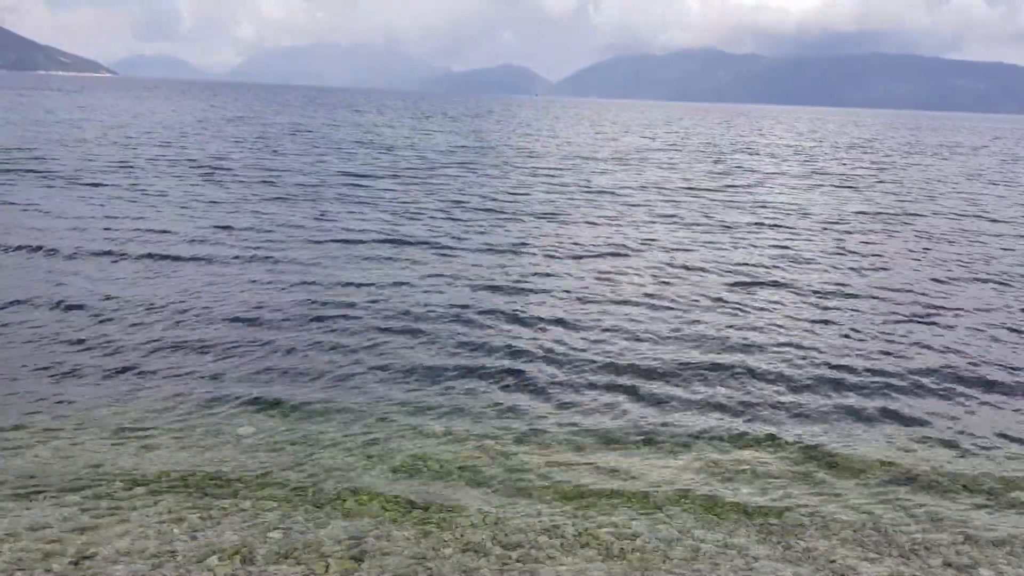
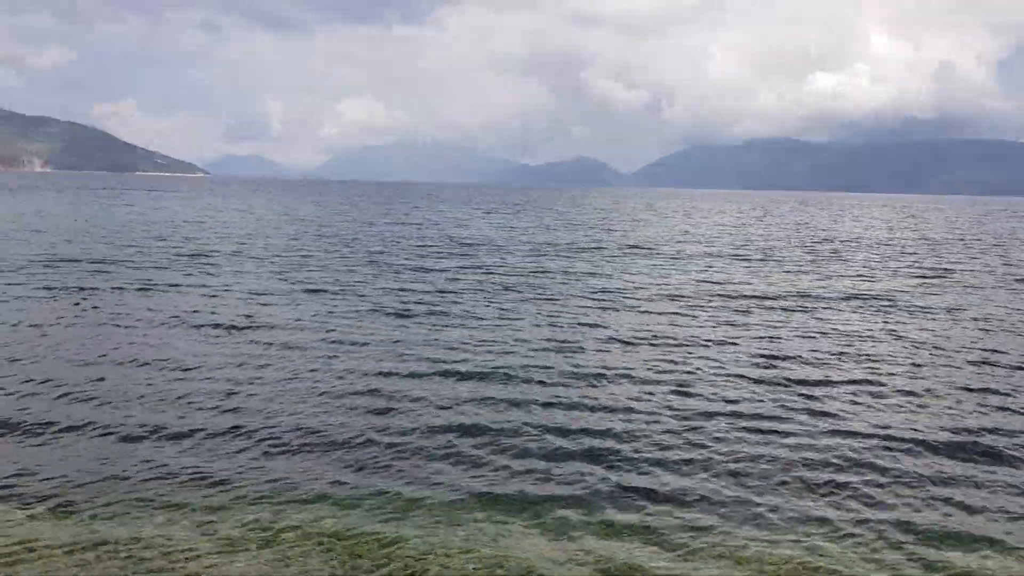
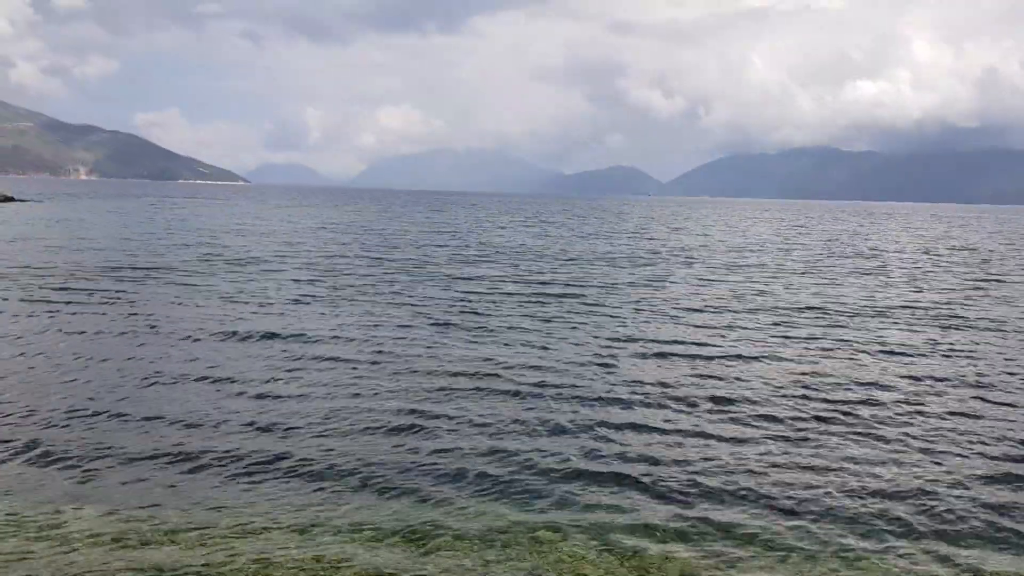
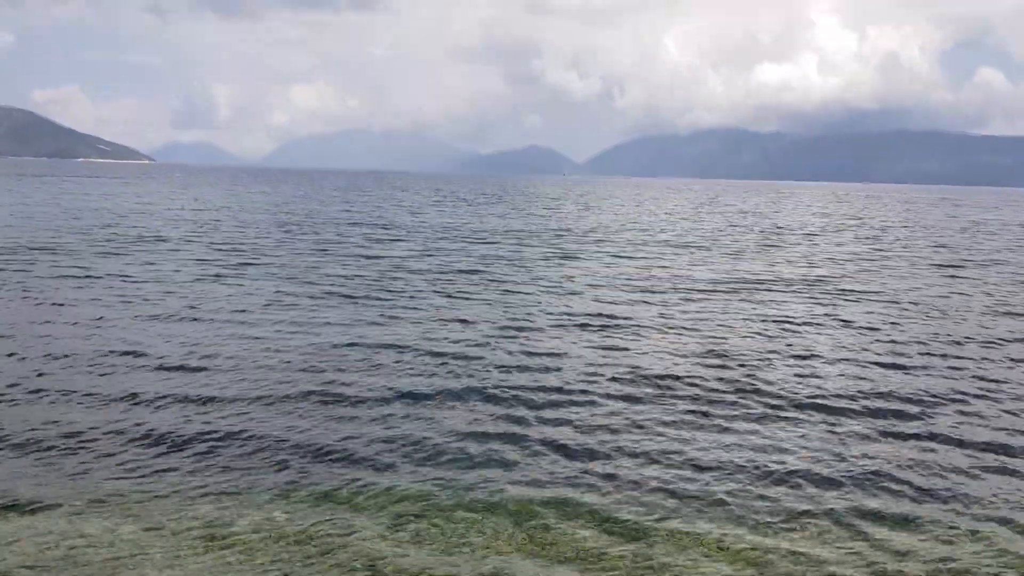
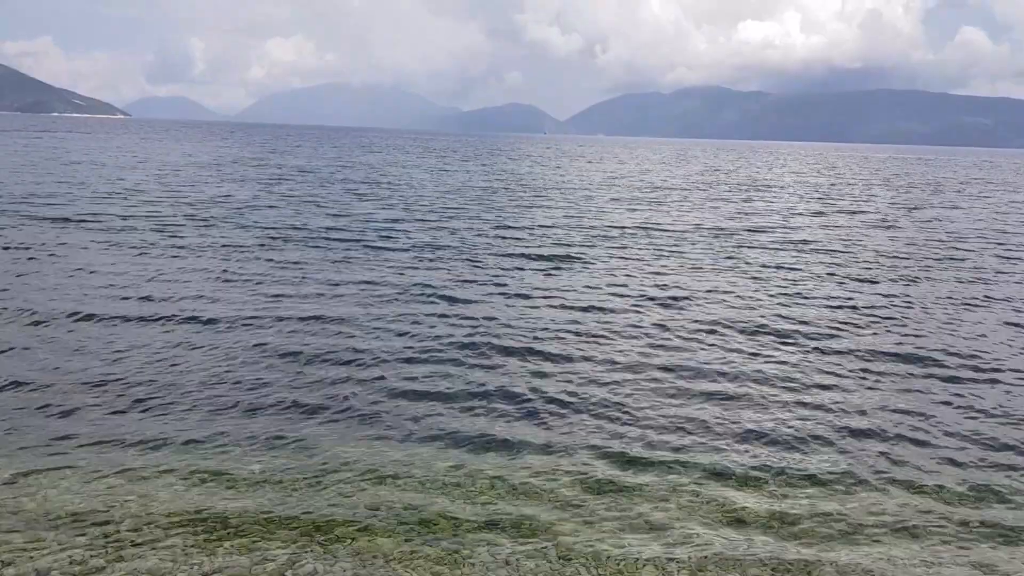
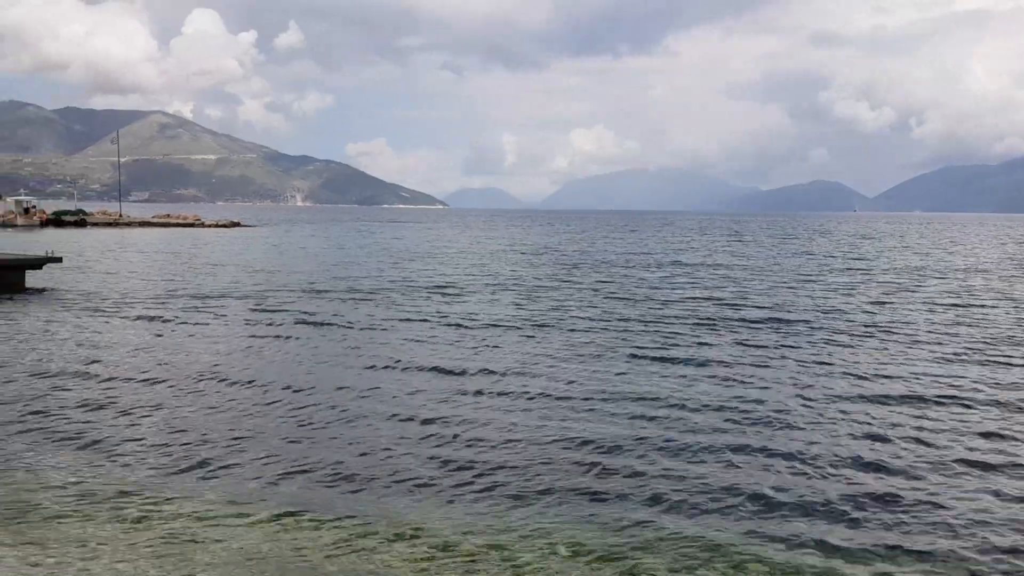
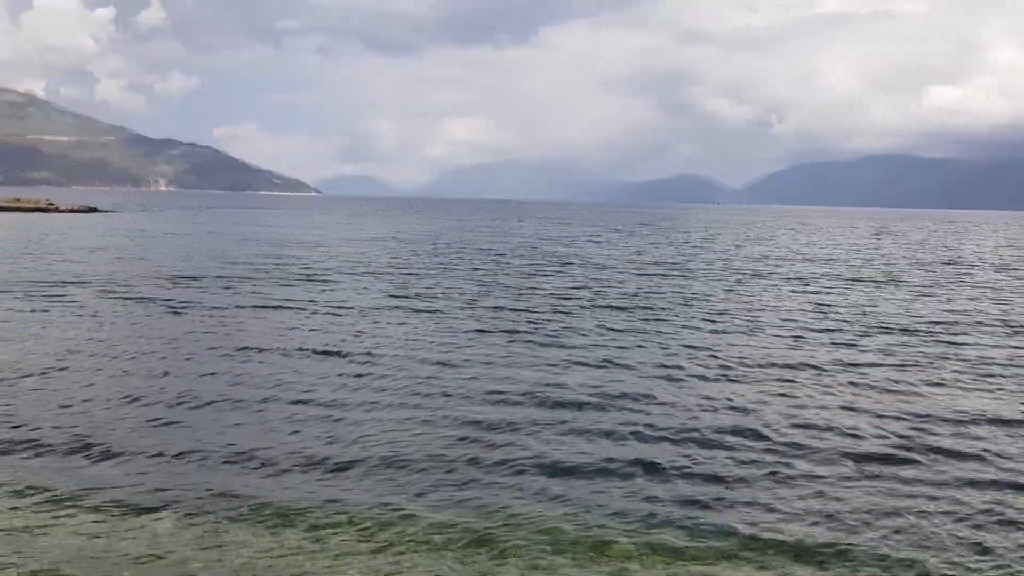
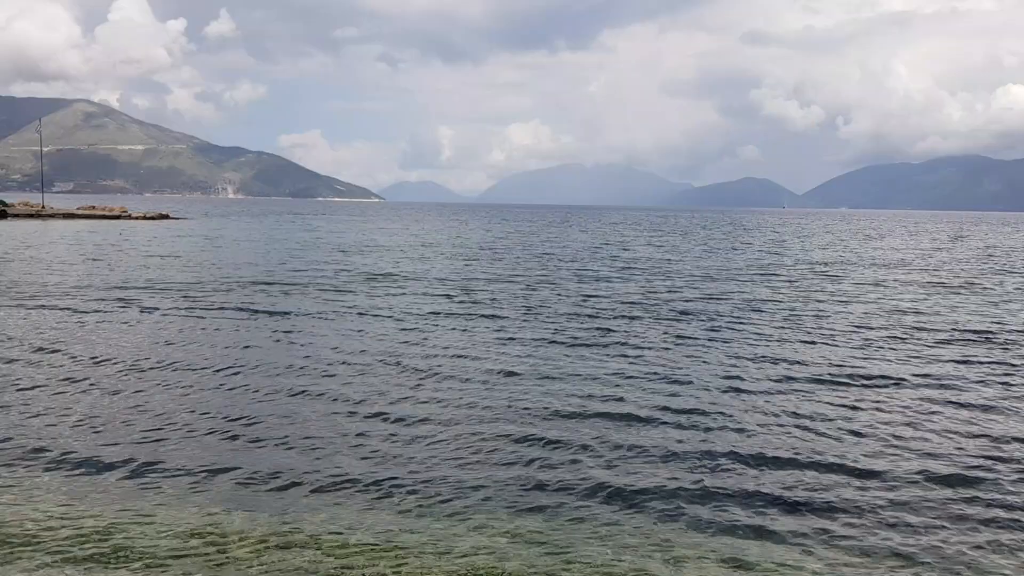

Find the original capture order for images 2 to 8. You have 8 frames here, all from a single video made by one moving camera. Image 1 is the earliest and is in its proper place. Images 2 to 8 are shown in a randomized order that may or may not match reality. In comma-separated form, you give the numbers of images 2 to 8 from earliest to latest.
5, 4, 2, 3, 7, 8, 6
